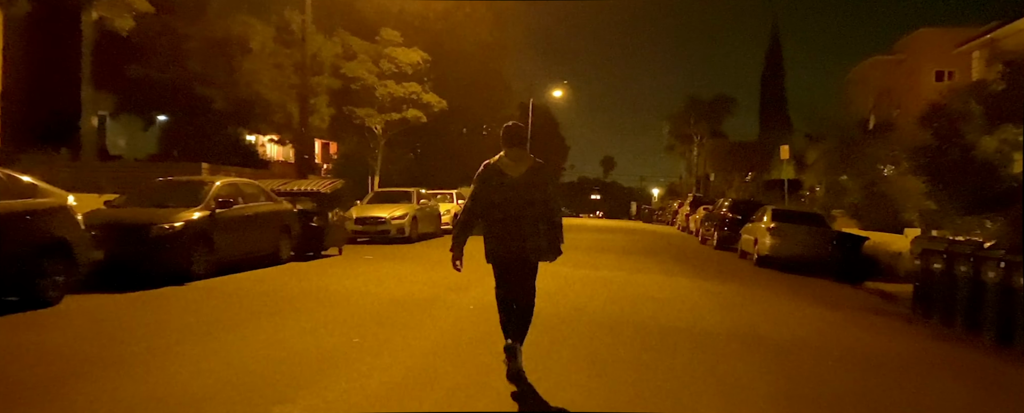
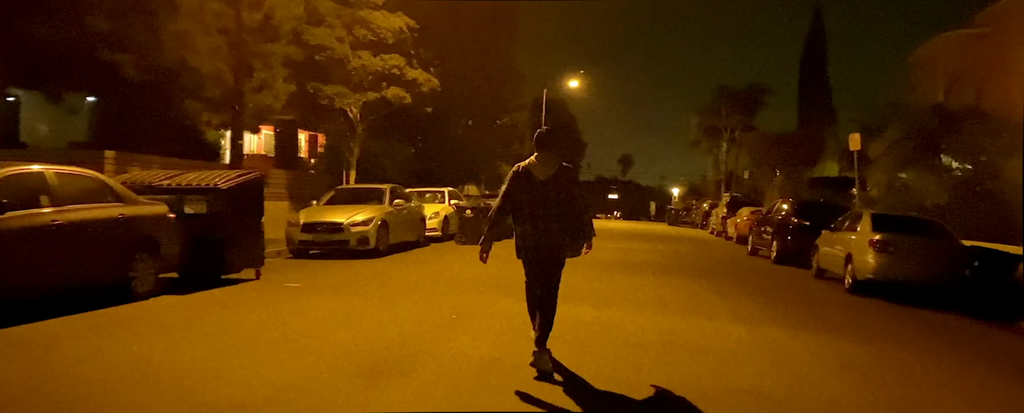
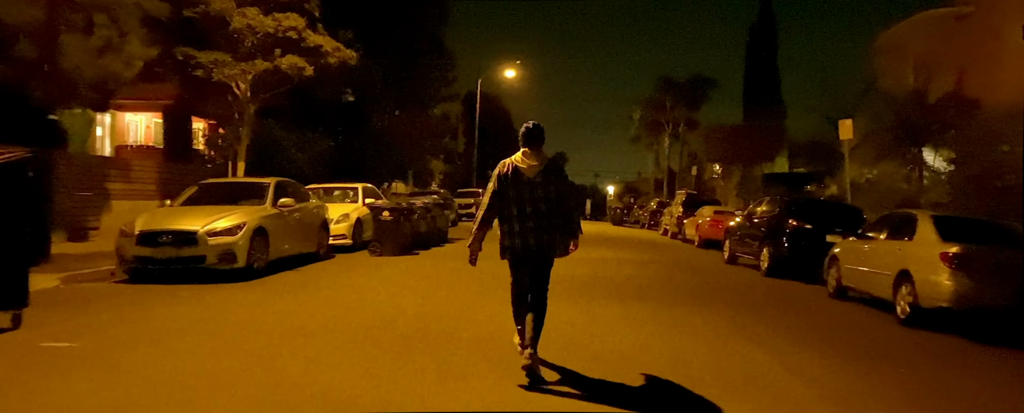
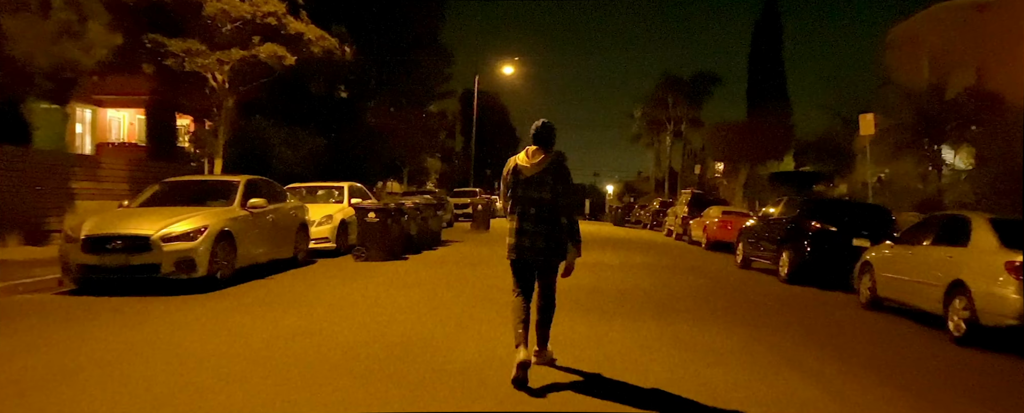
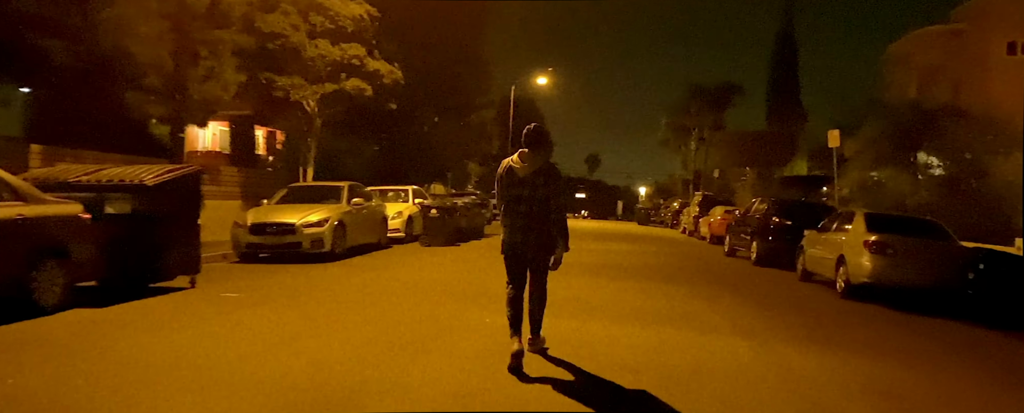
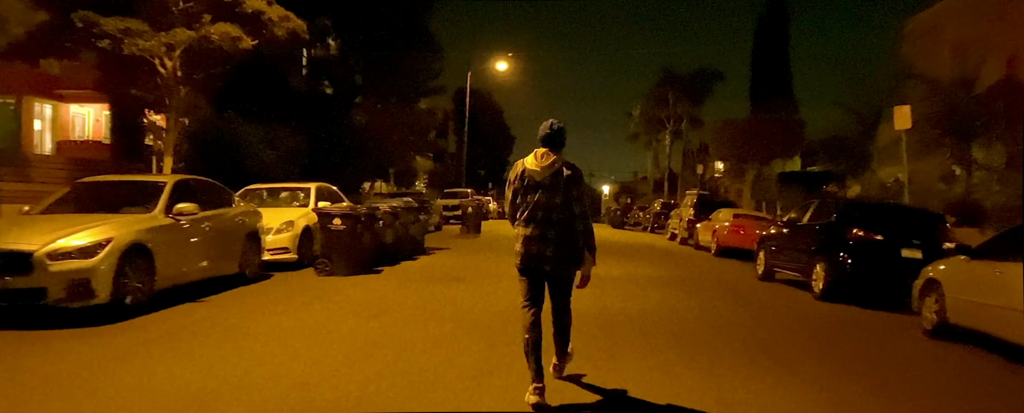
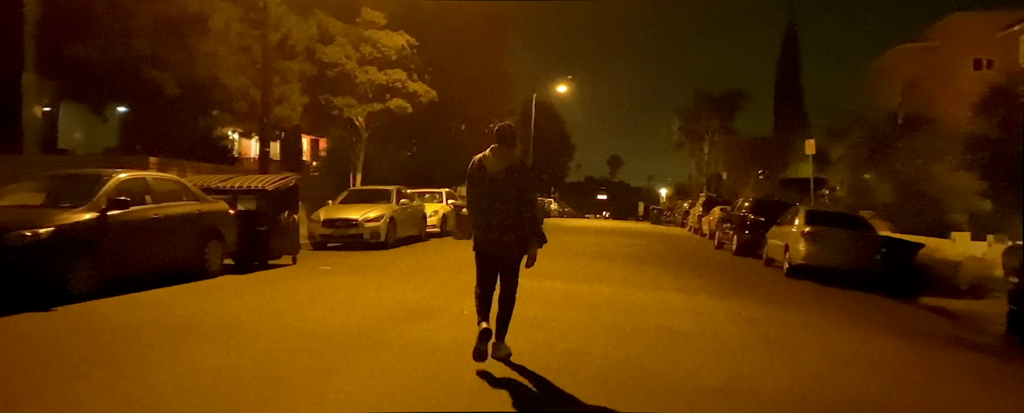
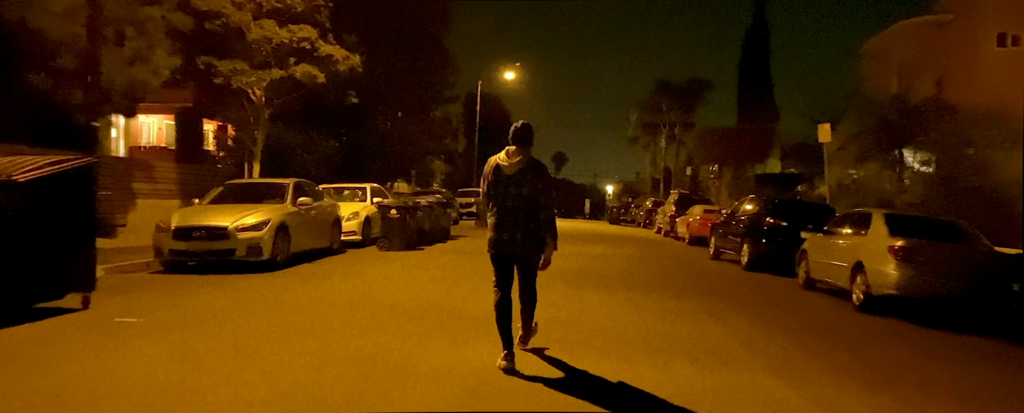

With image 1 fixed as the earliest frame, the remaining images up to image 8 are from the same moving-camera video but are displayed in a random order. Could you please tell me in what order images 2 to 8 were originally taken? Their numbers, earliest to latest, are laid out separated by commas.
7, 2, 5, 8, 3, 4, 6
